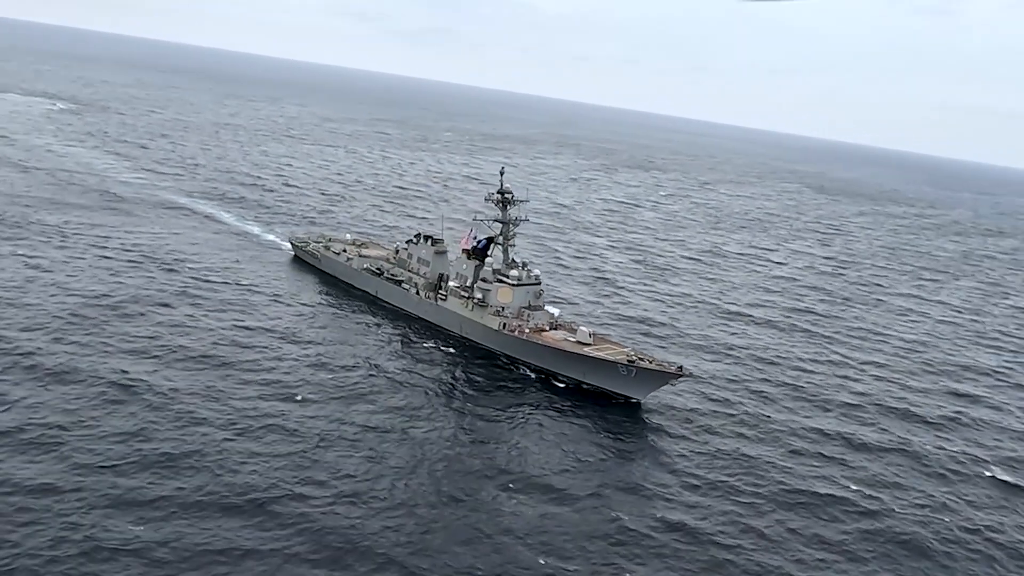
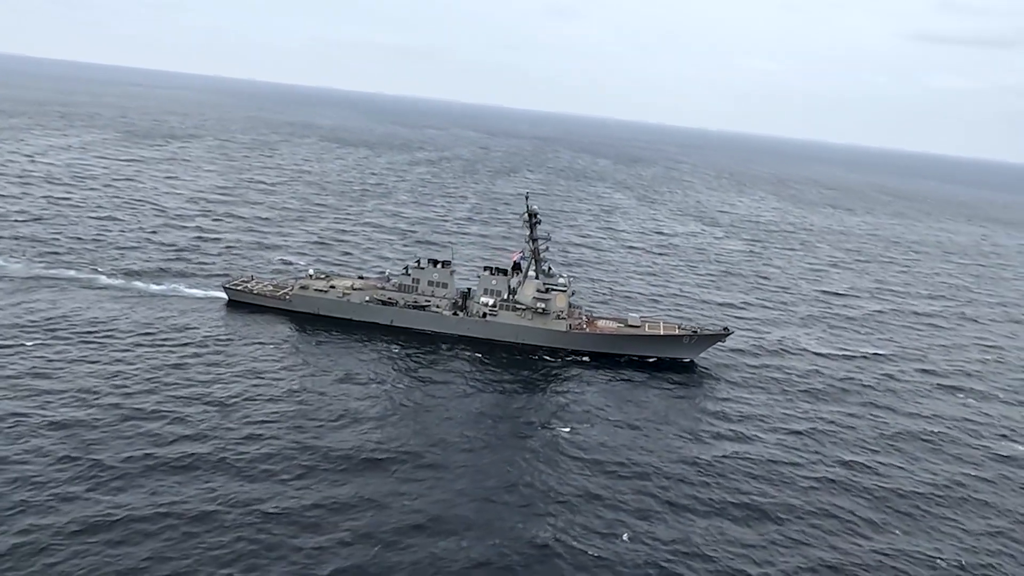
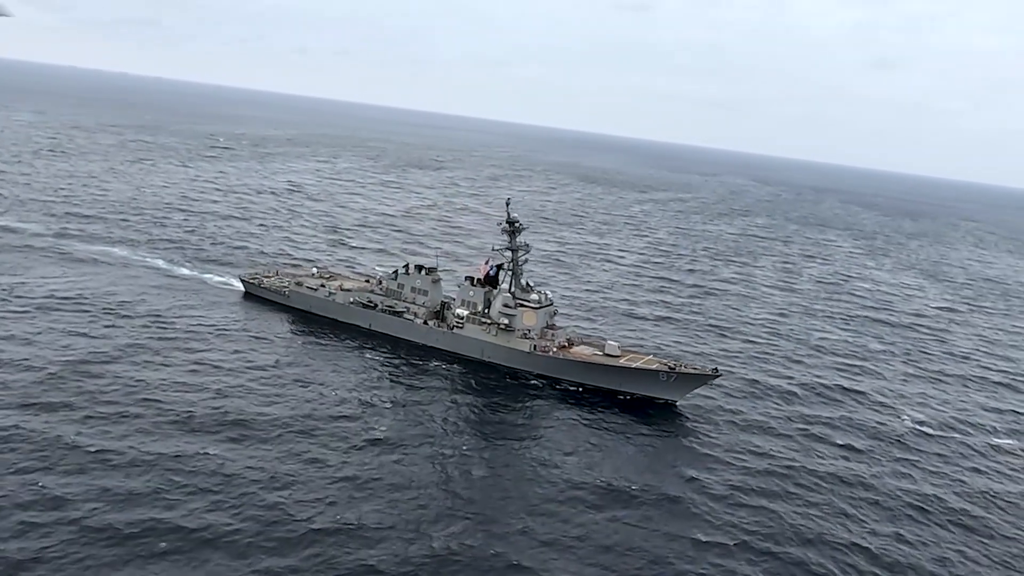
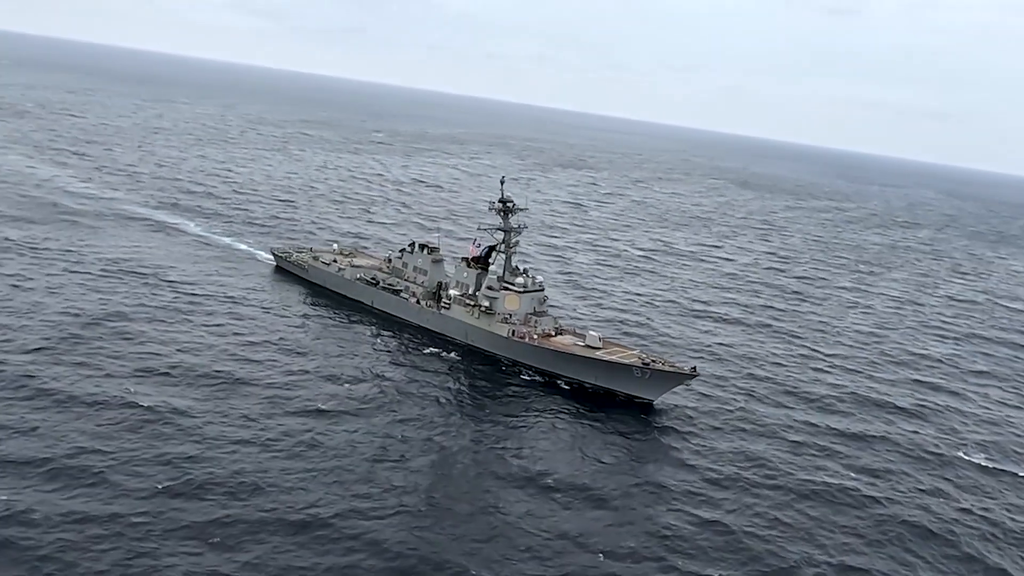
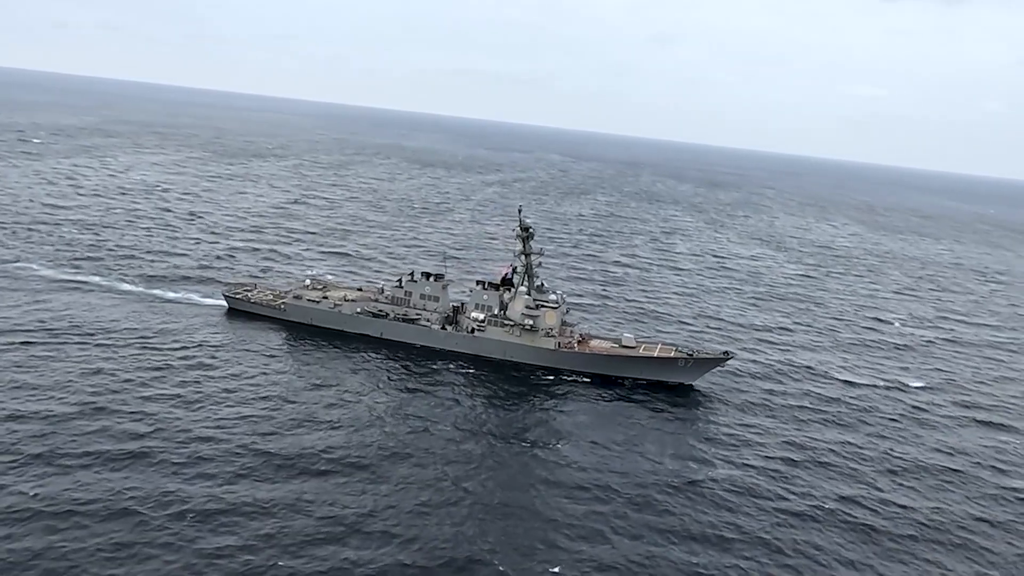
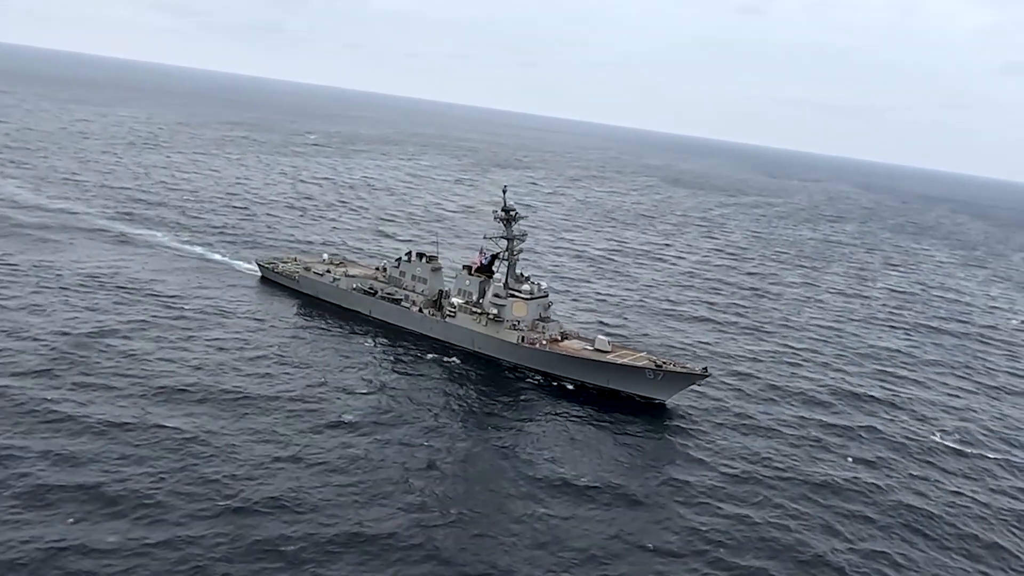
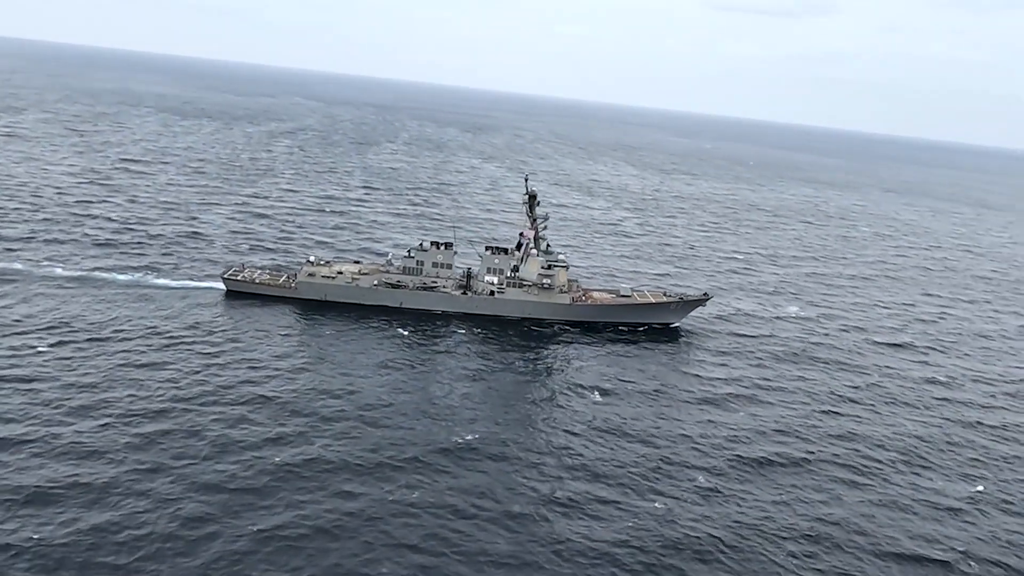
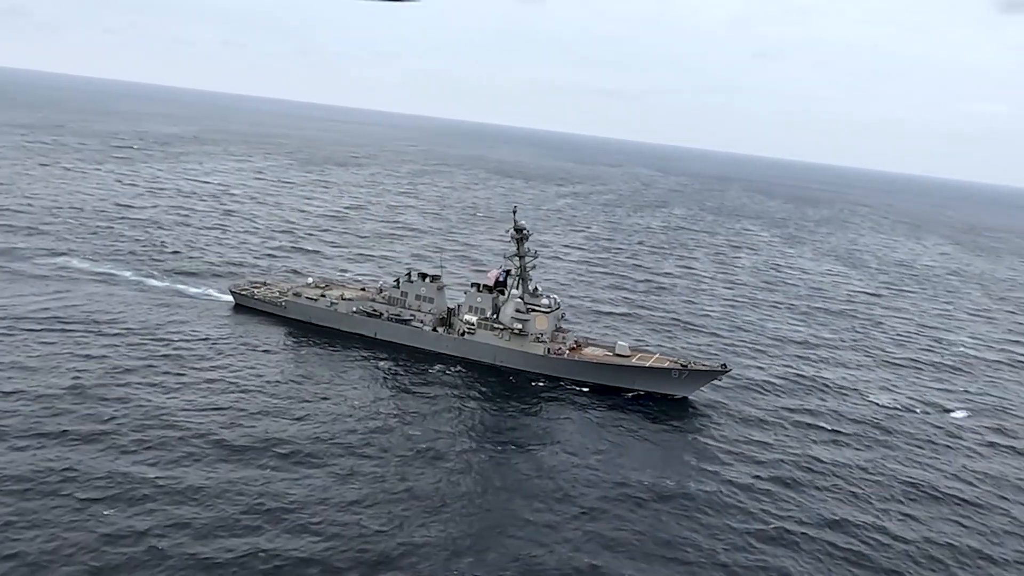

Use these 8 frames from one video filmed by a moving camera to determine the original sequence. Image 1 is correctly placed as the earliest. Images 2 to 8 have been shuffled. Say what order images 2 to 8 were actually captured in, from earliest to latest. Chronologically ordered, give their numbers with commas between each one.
4, 6, 3, 8, 5, 2, 7
